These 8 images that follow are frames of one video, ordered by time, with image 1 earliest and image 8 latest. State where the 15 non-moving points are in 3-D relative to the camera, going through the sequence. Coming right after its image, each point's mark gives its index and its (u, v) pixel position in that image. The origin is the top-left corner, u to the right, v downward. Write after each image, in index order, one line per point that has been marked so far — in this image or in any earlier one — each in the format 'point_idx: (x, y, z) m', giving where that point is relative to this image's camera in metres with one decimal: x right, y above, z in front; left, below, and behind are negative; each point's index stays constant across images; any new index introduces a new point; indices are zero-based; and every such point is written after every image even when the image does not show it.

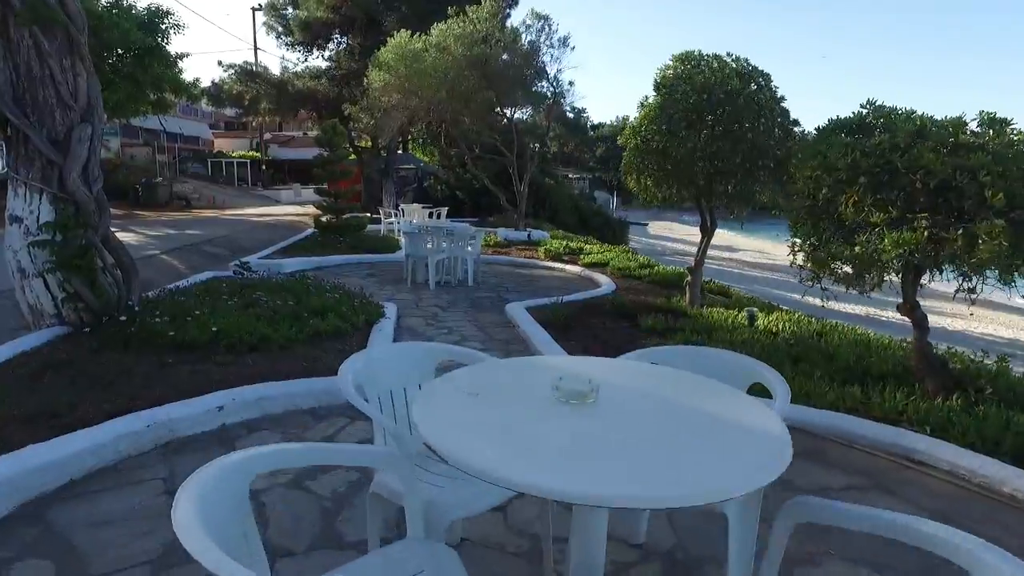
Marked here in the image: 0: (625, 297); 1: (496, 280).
0: (+1.5, -0.1, +8.9) m
1: (-0.3, +0.1, +11.0) m
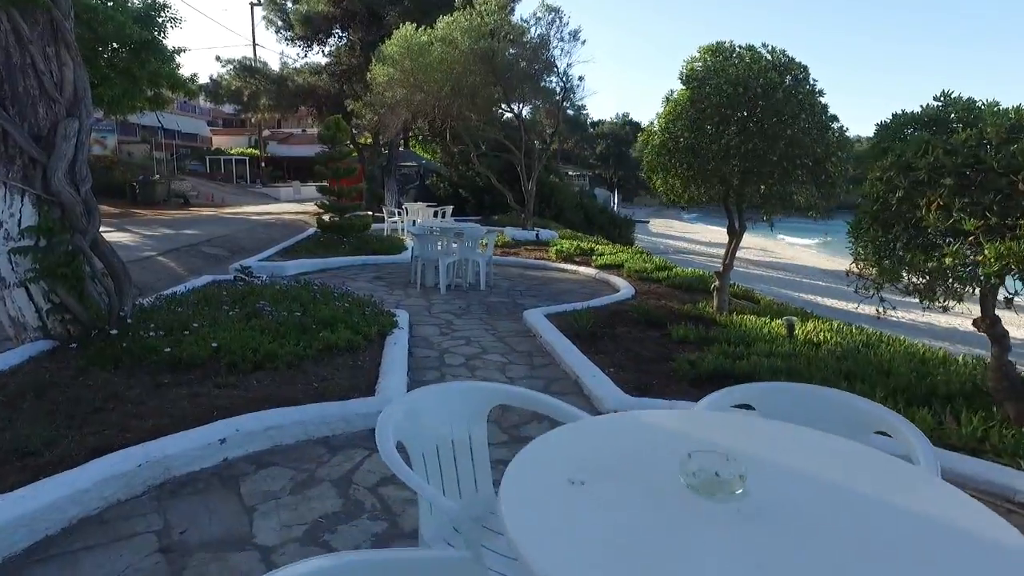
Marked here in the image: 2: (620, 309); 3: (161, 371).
0: (+1.7, -0.2, +8.4) m
1: (-0.1, +0.1, +10.5) m
2: (+1.3, -0.3, +8.1) m
3: (-2.2, -0.5, +4.3) m
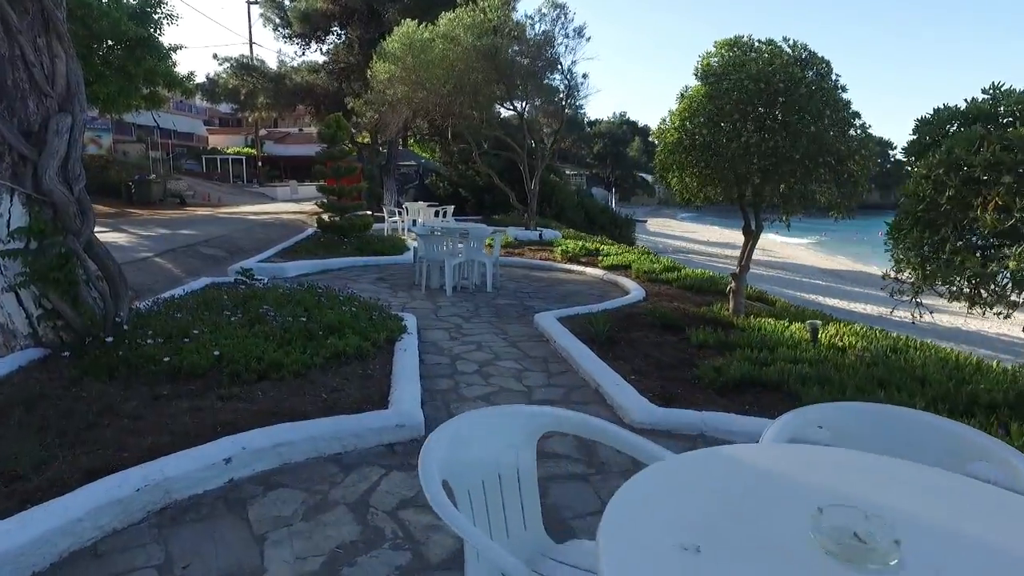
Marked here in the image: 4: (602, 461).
0: (+1.8, -0.2, +8.2) m
1: (0.0, 0.0, +10.2) m
2: (+1.4, -0.3, +7.9) m
3: (-2.1, -0.6, +4.1) m
4: (+0.5, -1.0, +3.7) m
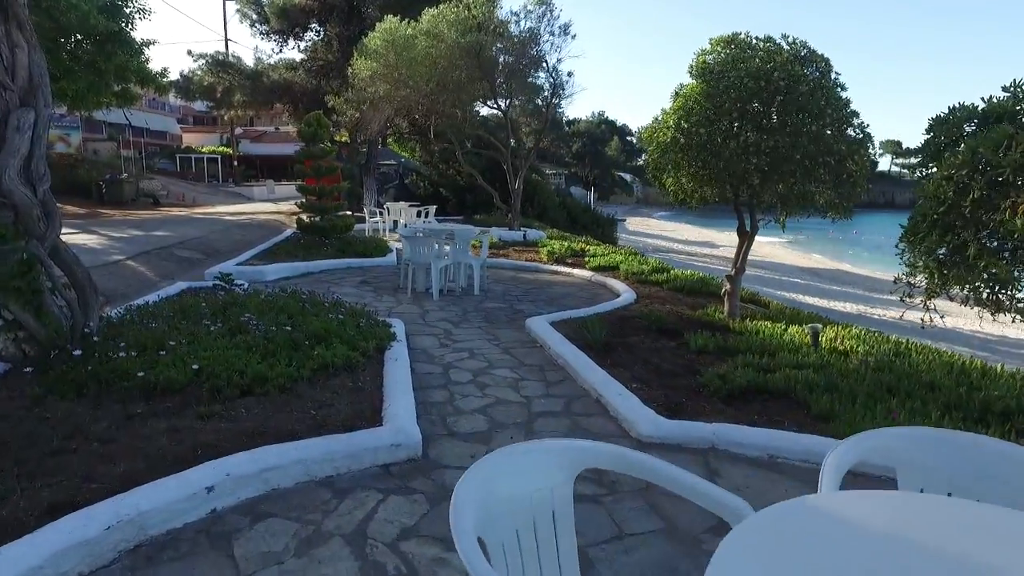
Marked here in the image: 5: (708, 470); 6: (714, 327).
0: (+1.7, -0.3, +8.0) m
1: (-0.1, 0.0, +10.0) m
2: (+1.3, -0.3, +7.7) m
3: (-2.1, -0.6, +3.7) m
4: (+0.5, -1.0, +3.5) m
5: (+1.1, -1.0, +3.7) m
6: (+2.1, -0.4, +7.1) m
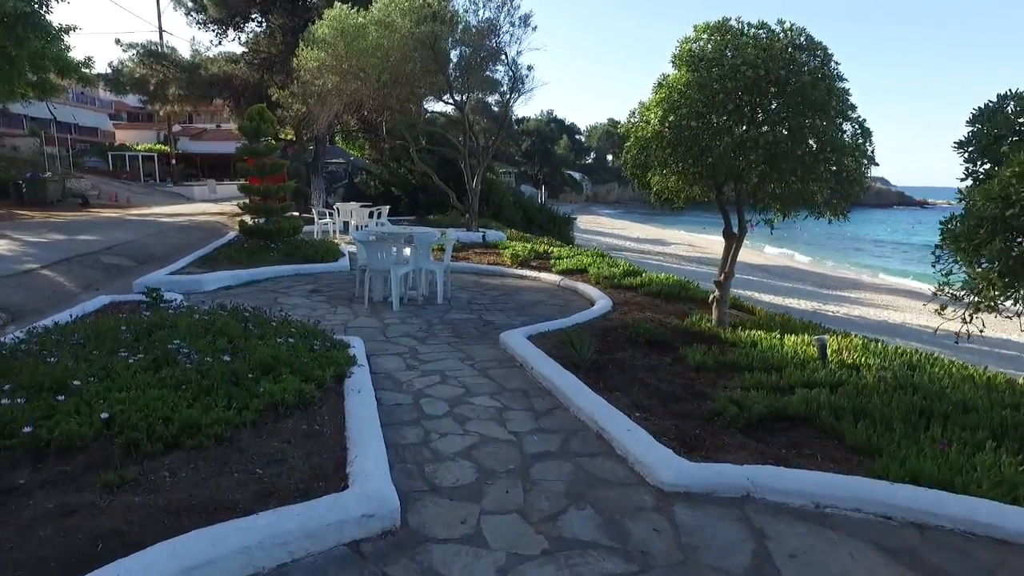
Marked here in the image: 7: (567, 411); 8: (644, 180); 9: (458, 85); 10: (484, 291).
0: (+1.4, -0.3, +7.4) m
1: (-0.6, -0.1, +9.2) m
2: (+1.0, -0.4, +7.0) m
3: (-2.1, -0.7, +2.9) m
4: (+0.5, -1.1, +2.8) m
5: (+1.1, -1.1, +3.1) m
6: (+1.8, -0.5, +6.5) m
7: (+0.4, -0.8, +4.6) m
8: (+1.4, +1.1, +7.3) m
9: (-1.2, +4.4, +14.8) m
10: (-0.4, 0.0, +9.6) m
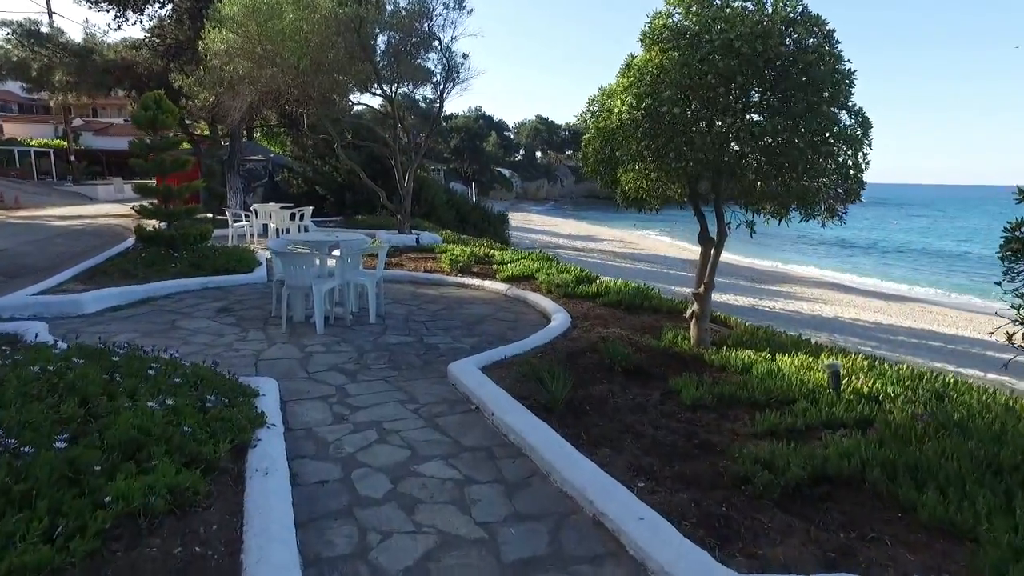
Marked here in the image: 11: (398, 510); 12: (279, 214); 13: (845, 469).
0: (+0.9, -0.5, +6.4) m
1: (-1.3, -0.3, +8.0) m
2: (+0.5, -0.5, +6.0) m
3: (-2.1, -1.0, +1.6) m
4: (+0.5, -1.3, +1.8) m
5: (+1.0, -1.2, +2.1) m
6: (+1.4, -0.6, +5.5) m
7: (+0.2, -1.0, +3.5) m
8: (+0.9, +1.0, +6.3) m
9: (-2.5, +4.3, +13.5) m
10: (-1.1, -0.2, +8.5) m
11: (-0.5, -1.0, +3.1) m
12: (-5.1, +1.6, +14.9) m
13: (+1.7, -0.9, +3.4) m
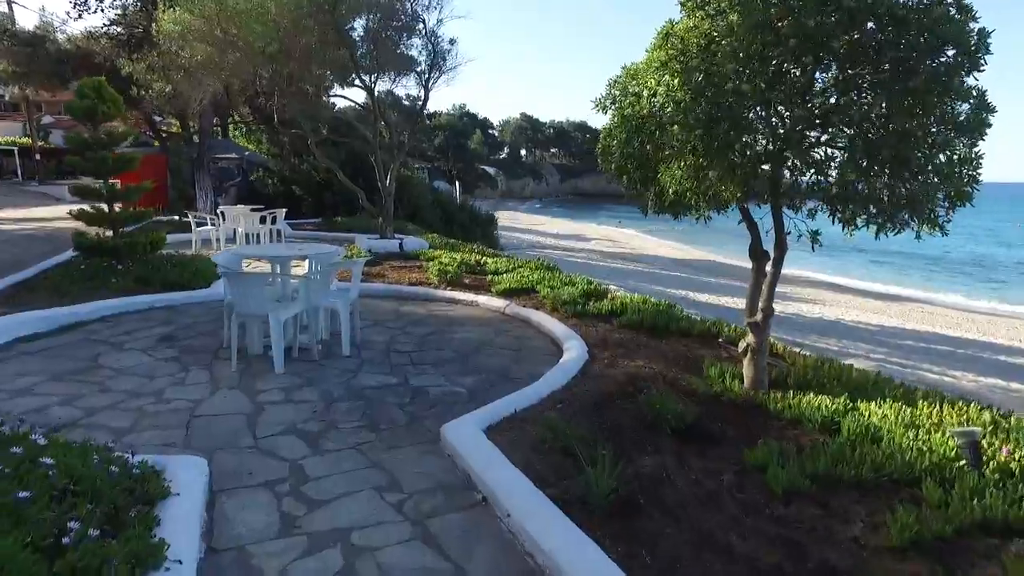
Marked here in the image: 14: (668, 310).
0: (+0.9, -0.7, +5.1) m
1: (-1.3, -0.5, +6.7) m
2: (+0.6, -0.7, +4.7) m
3: (-1.9, -1.2, +0.2) m
4: (+0.7, -1.5, +0.5) m
5: (+1.2, -1.4, +0.8) m
6: (+1.5, -0.8, +4.3) m
7: (+0.3, -1.2, +2.2) m
8: (+0.9, +0.8, +5.0) m
9: (-2.6, +4.1, +12.2) m
10: (-1.1, -0.4, +7.1) m
11: (-0.4, -1.2, +1.8) m
12: (-5.3, +1.4, +13.5) m
13: (+1.8, -1.1, +2.1) m
14: (+1.7, -0.2, +7.5) m
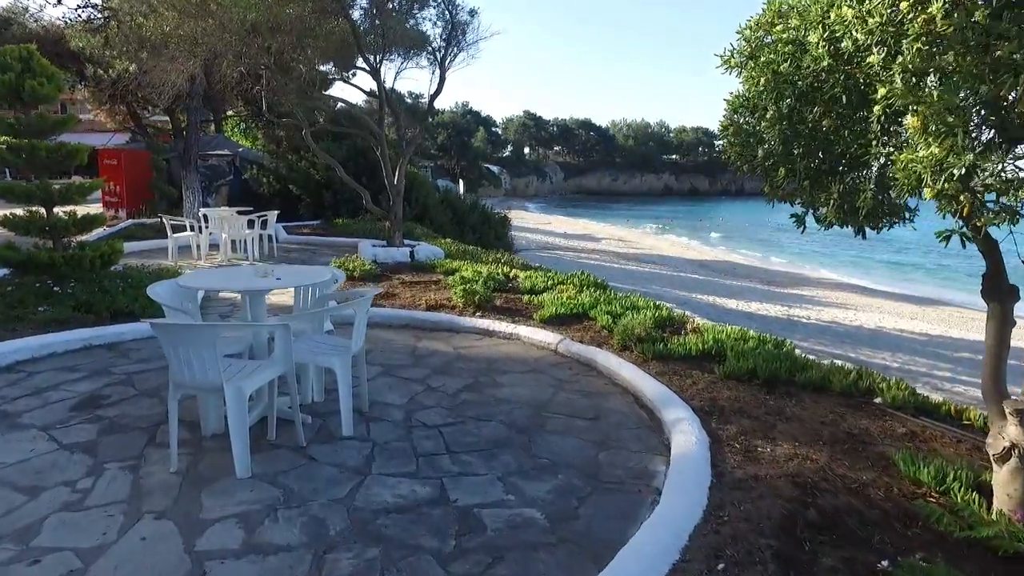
0: (+1.4, -0.9, +3.2) m
1: (-0.8, -0.8, +4.8) m
2: (+1.1, -1.0, +2.8) m
3: (-1.4, -1.5, -1.7) m
4: (+1.2, -1.8, -1.5) m
5: (+1.7, -1.7, -1.2) m
6: (+2.0, -1.1, +2.3) m
7: (+0.8, -1.5, +0.2) m
8: (+1.4, +0.5, +3.1) m
9: (-2.1, +3.8, +10.2) m
10: (-0.6, -0.7, +5.2) m
11: (+0.1, -1.5, -0.1) m
12: (-4.8, +1.1, +11.6) m
13: (+2.3, -1.4, +0.1) m
14: (+2.2, -0.5, +5.5) m
